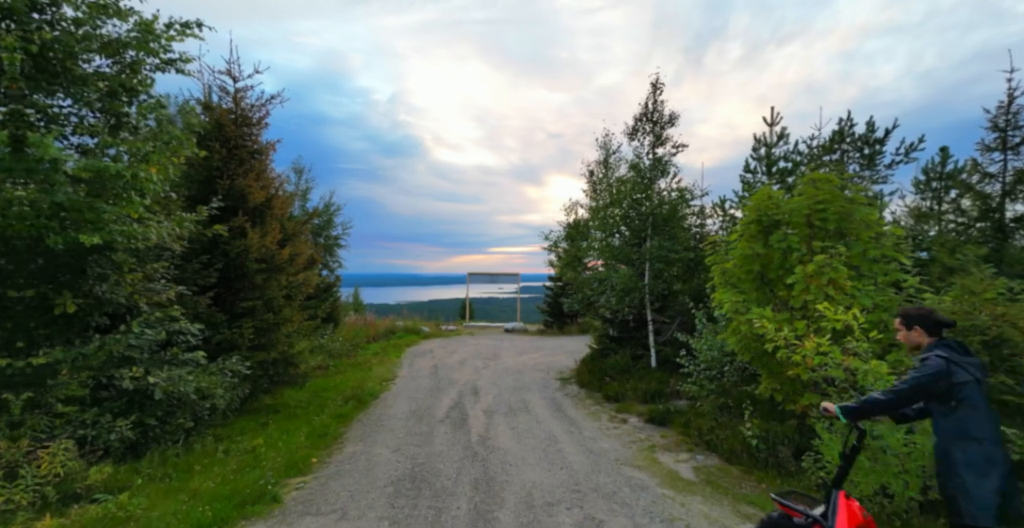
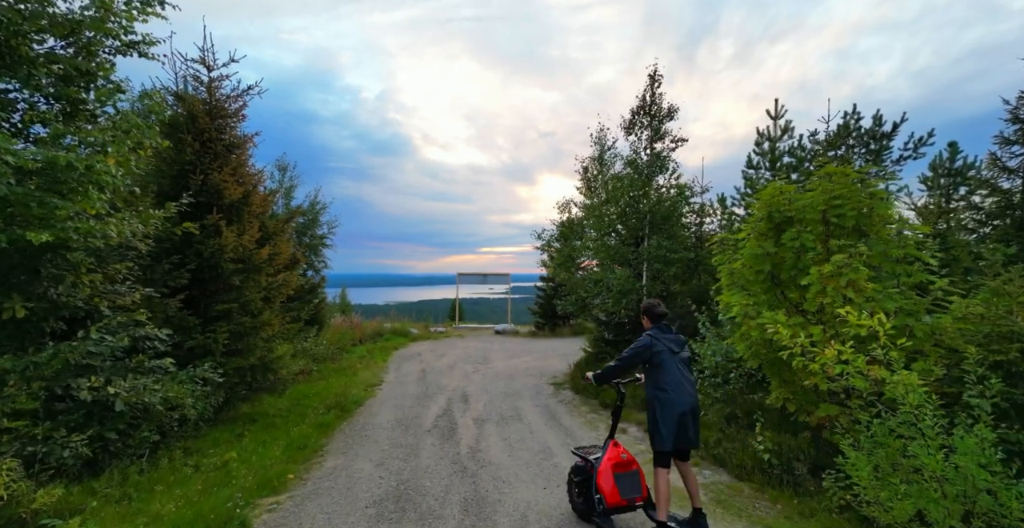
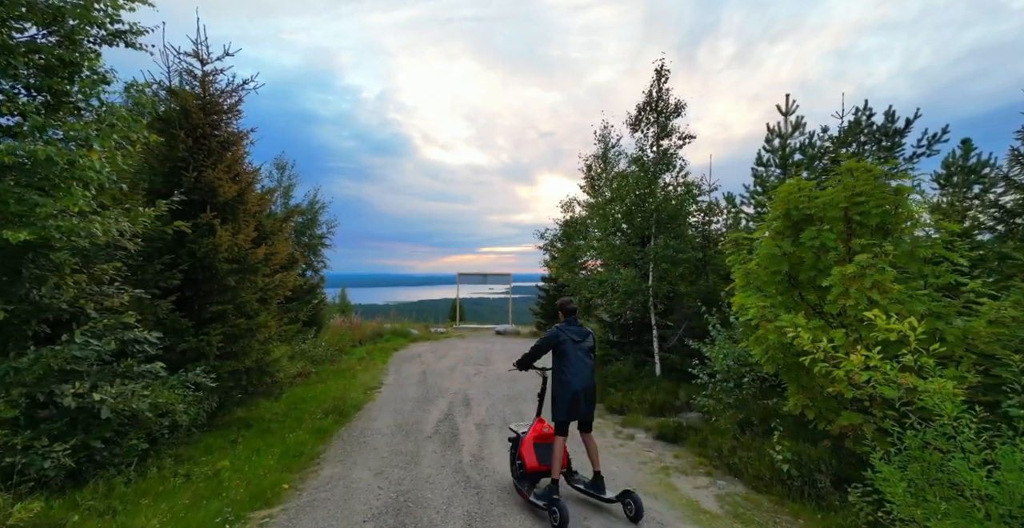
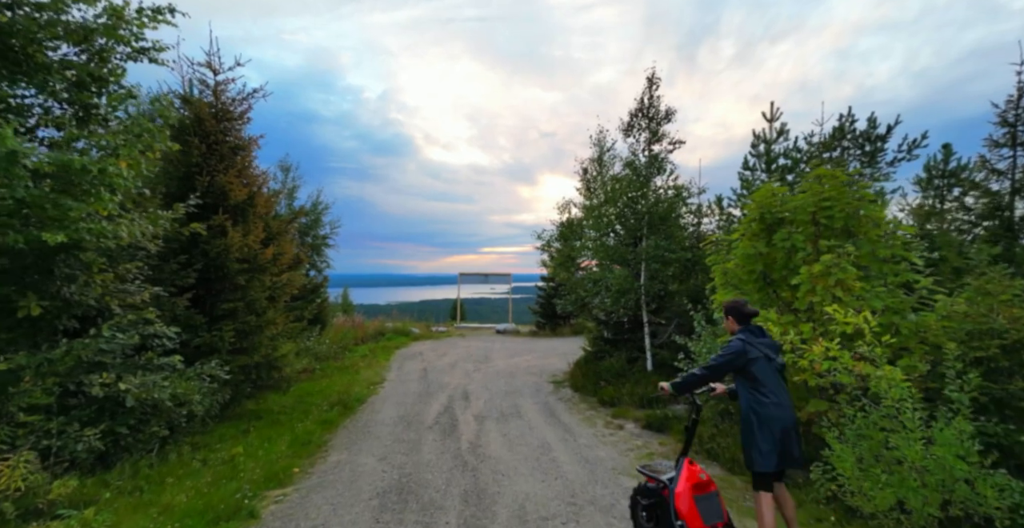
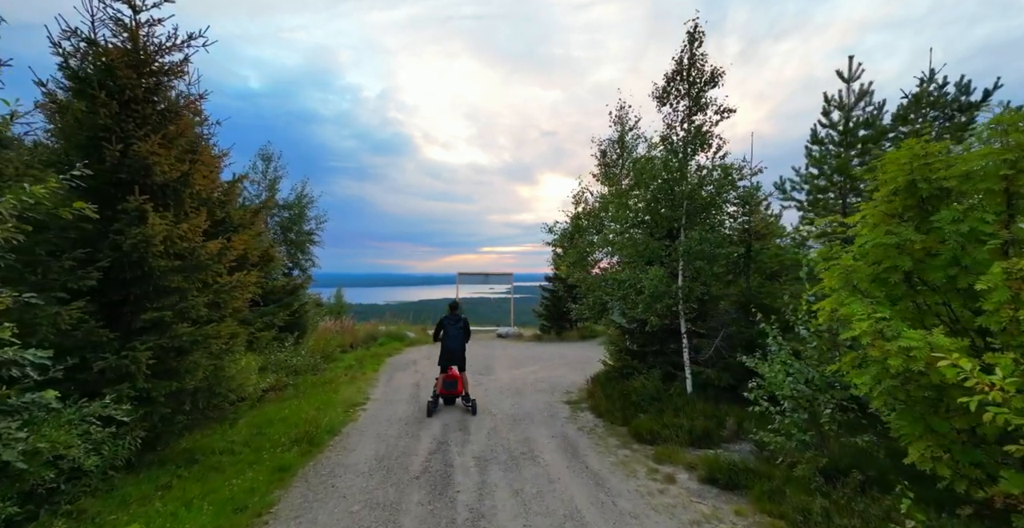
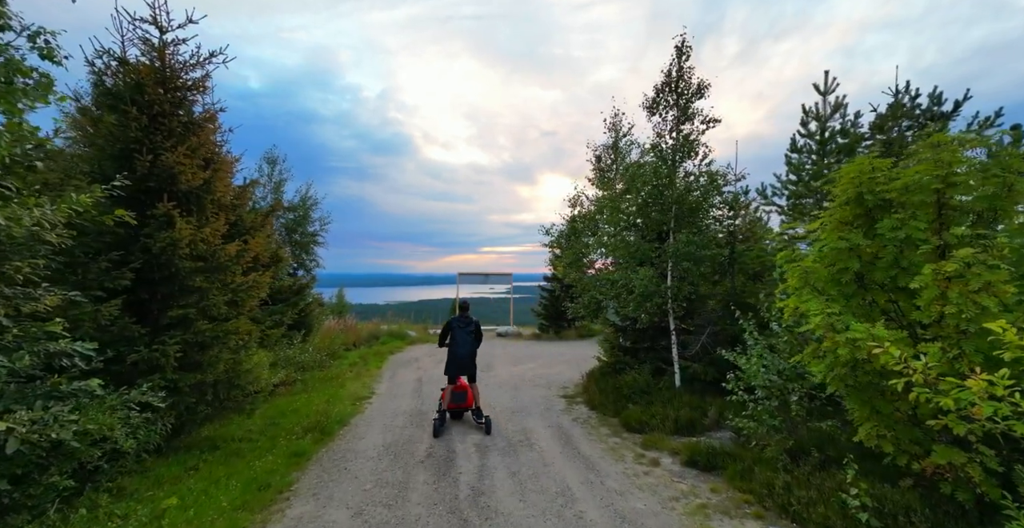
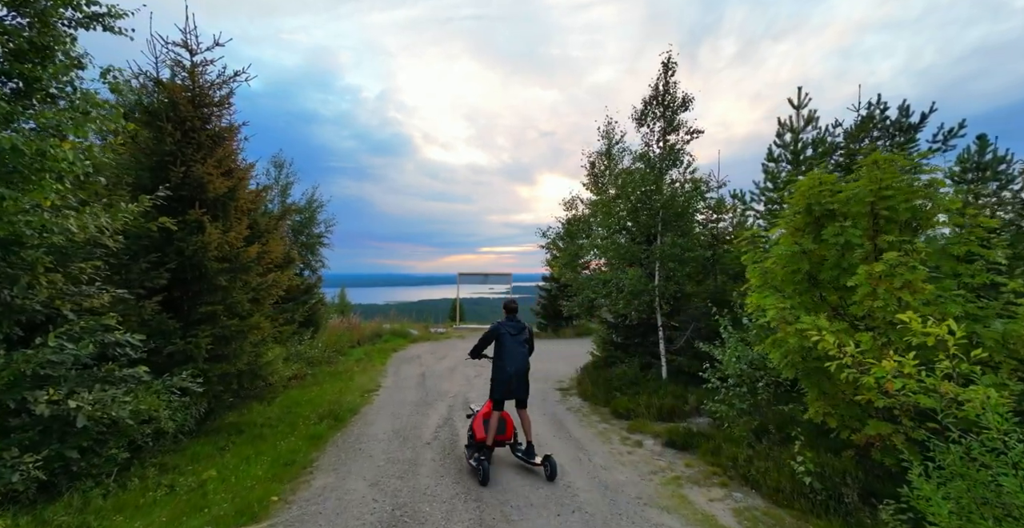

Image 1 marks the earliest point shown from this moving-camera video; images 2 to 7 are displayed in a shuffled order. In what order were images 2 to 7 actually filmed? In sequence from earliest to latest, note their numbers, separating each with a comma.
4, 2, 3, 7, 6, 5
